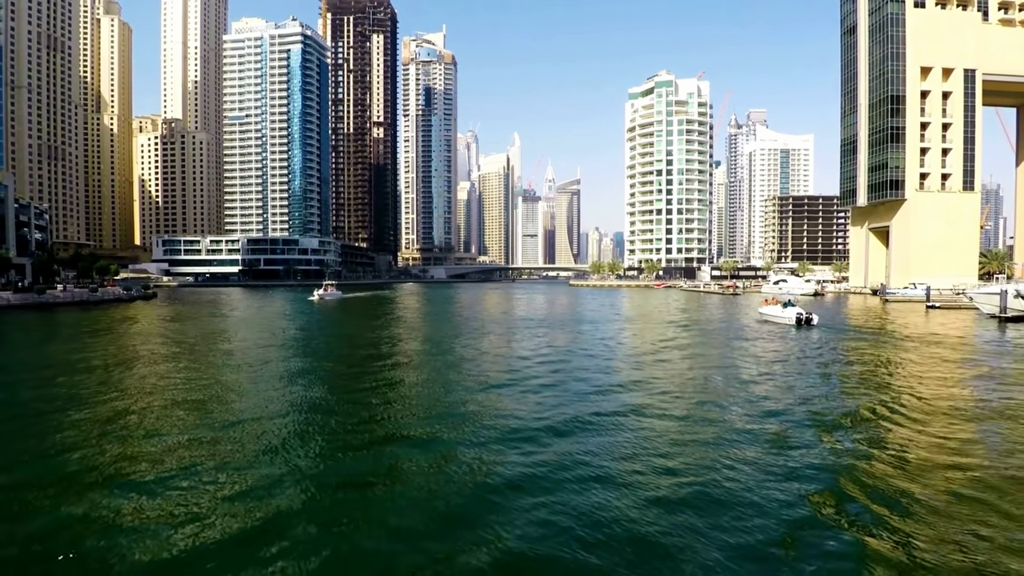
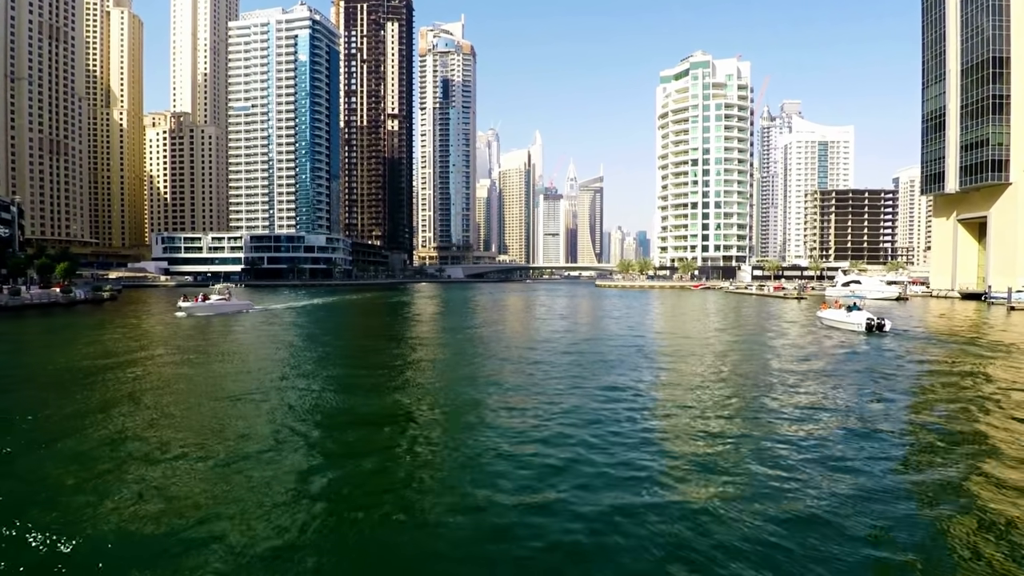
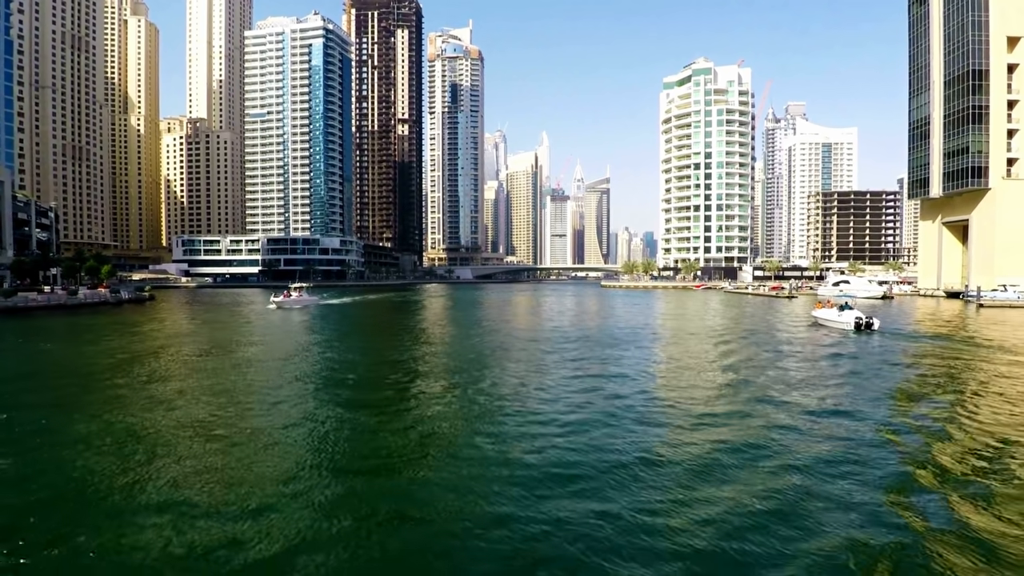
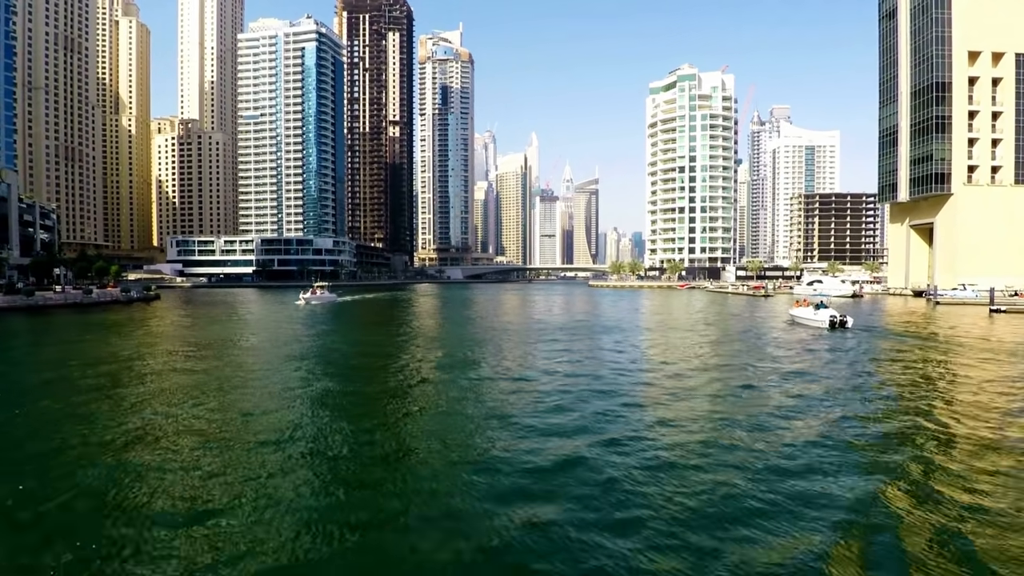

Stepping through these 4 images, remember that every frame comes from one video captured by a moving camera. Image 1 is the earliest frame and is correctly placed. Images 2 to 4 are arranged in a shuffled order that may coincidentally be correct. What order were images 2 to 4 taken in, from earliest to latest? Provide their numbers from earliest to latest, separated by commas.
4, 3, 2
